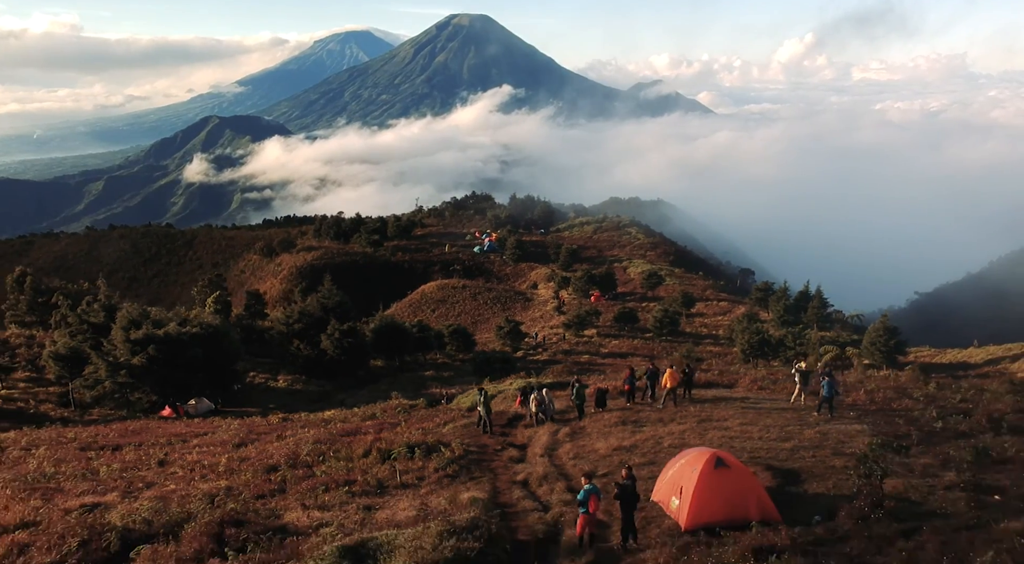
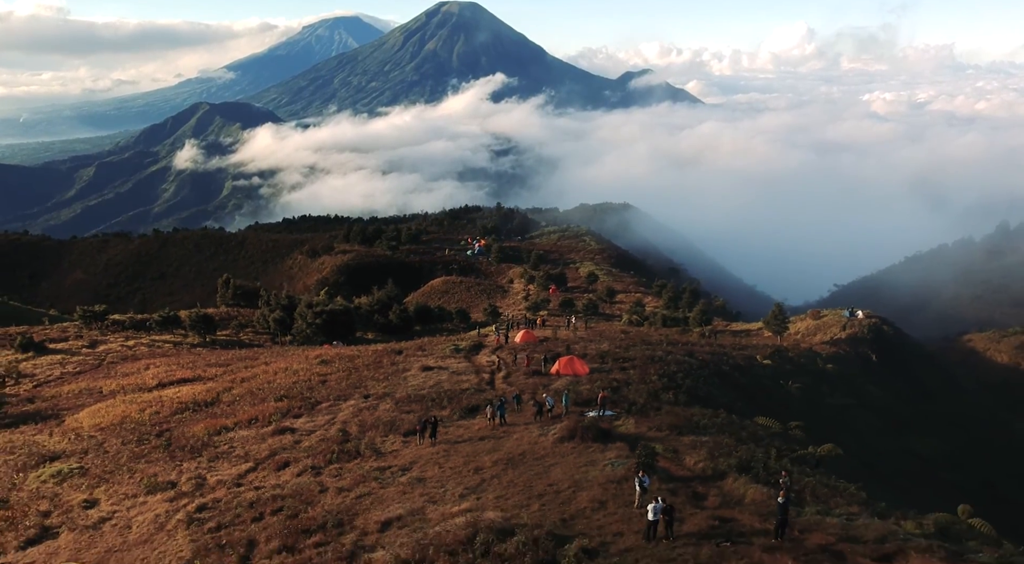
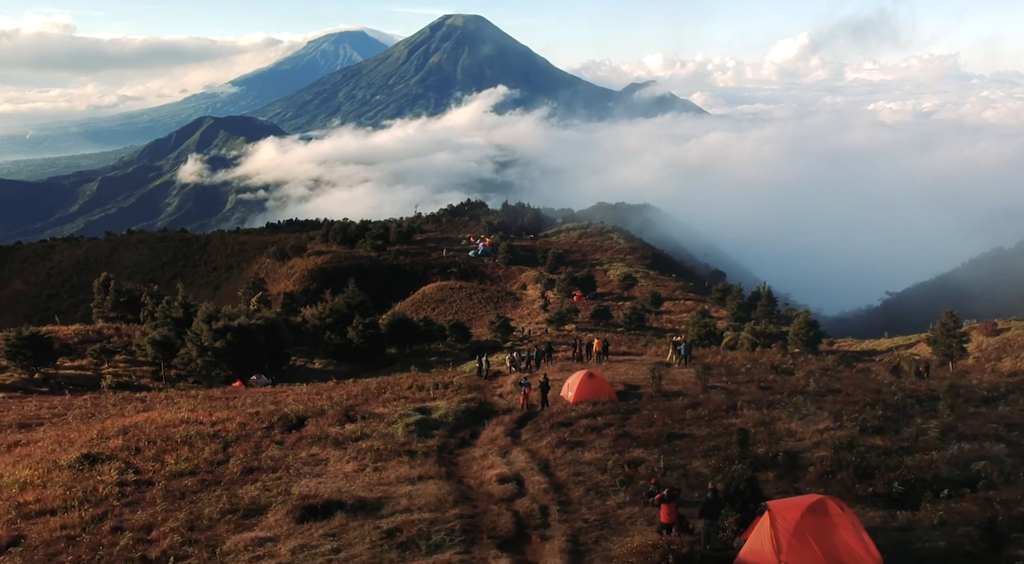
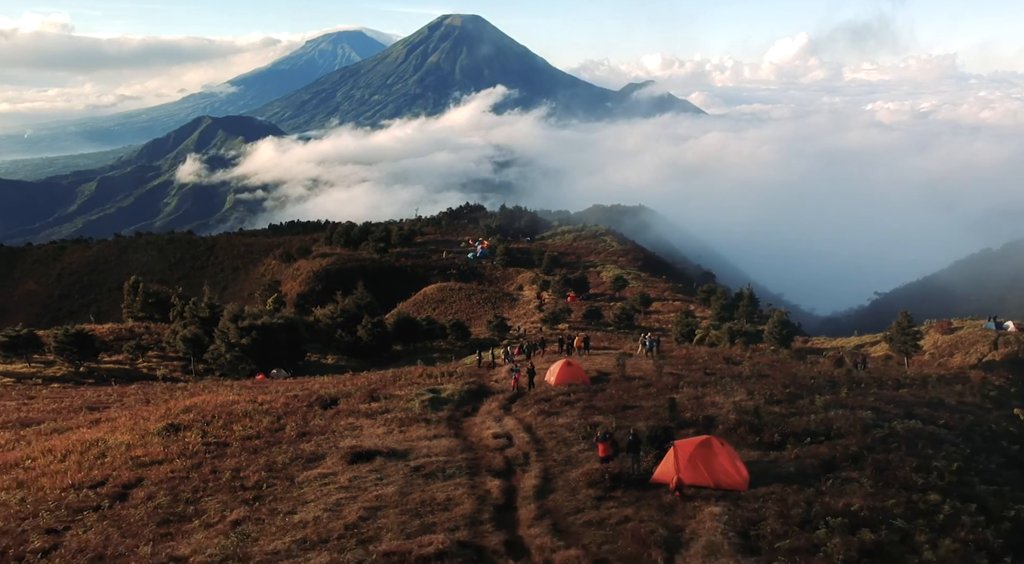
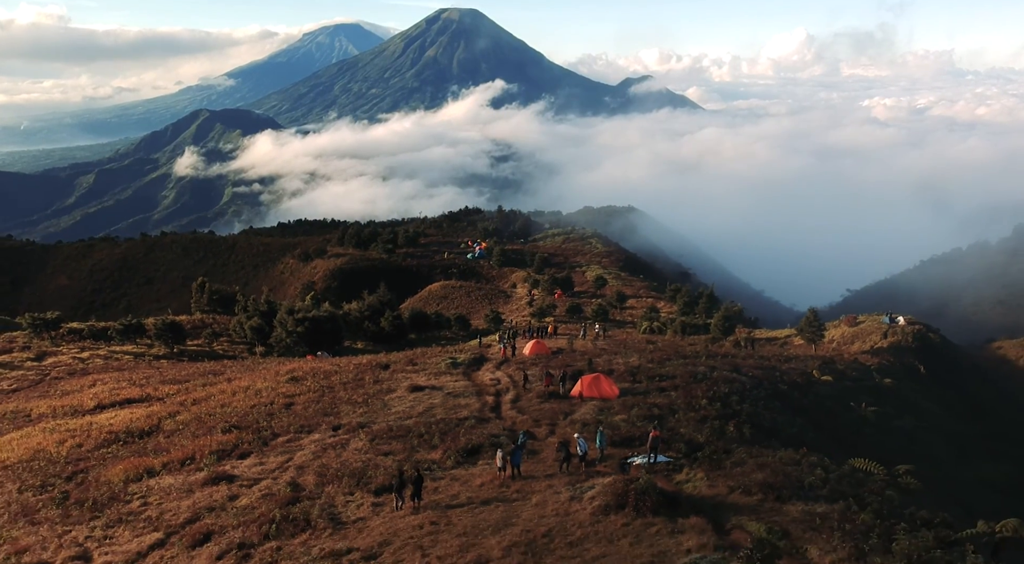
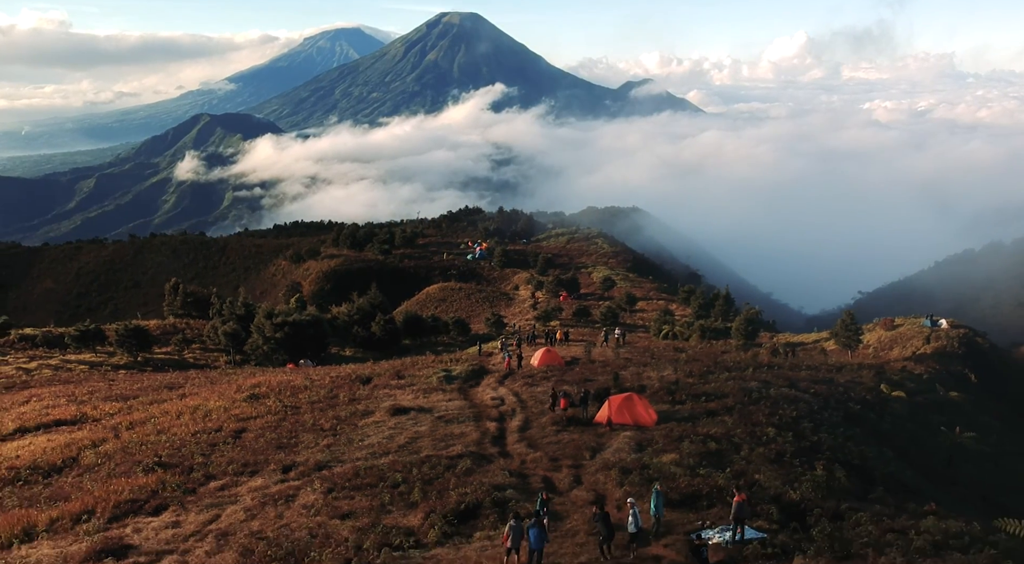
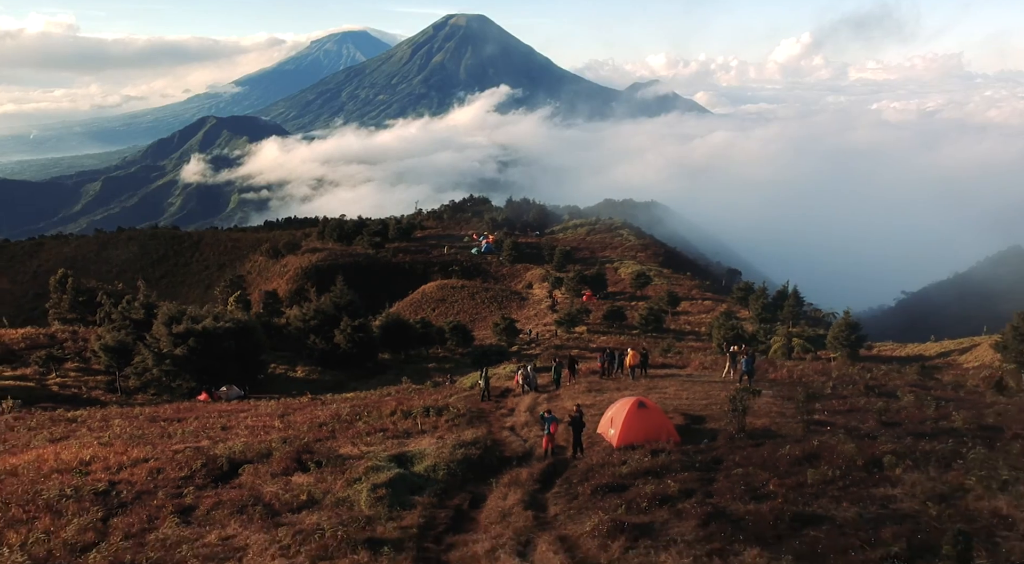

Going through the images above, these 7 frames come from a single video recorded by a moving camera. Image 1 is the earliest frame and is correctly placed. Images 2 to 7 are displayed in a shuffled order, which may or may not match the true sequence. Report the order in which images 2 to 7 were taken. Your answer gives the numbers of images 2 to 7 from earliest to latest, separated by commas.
7, 3, 4, 6, 5, 2
